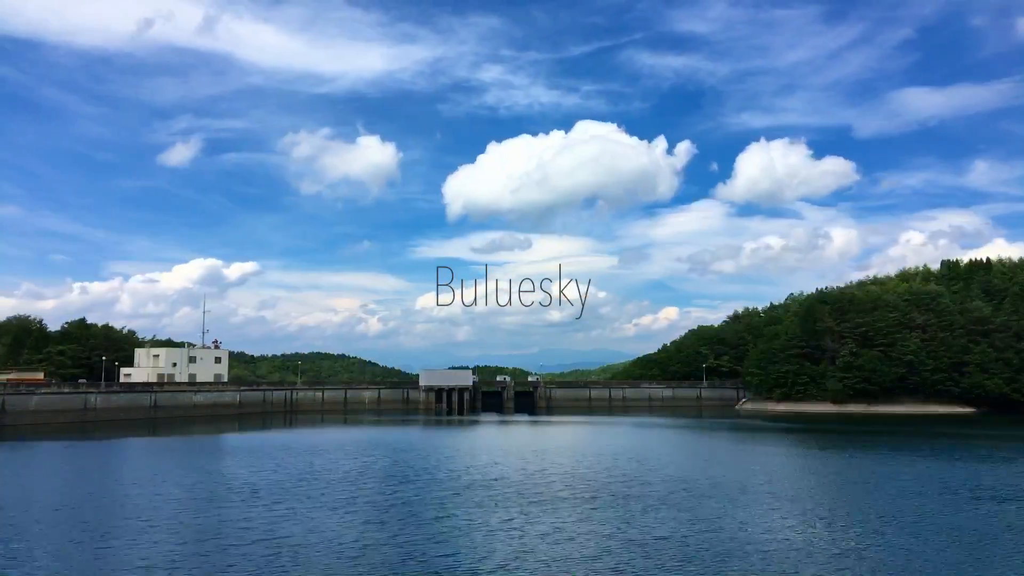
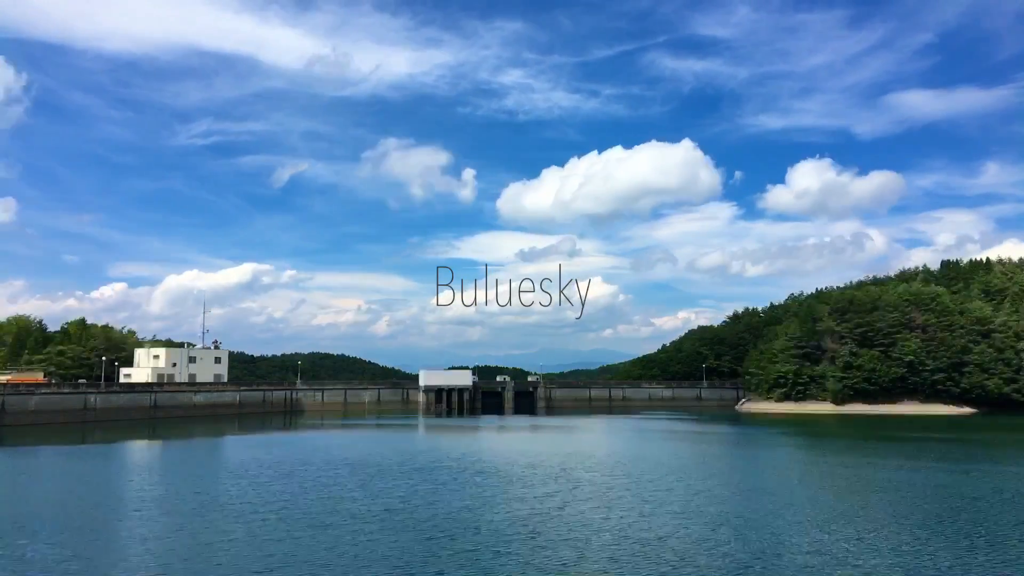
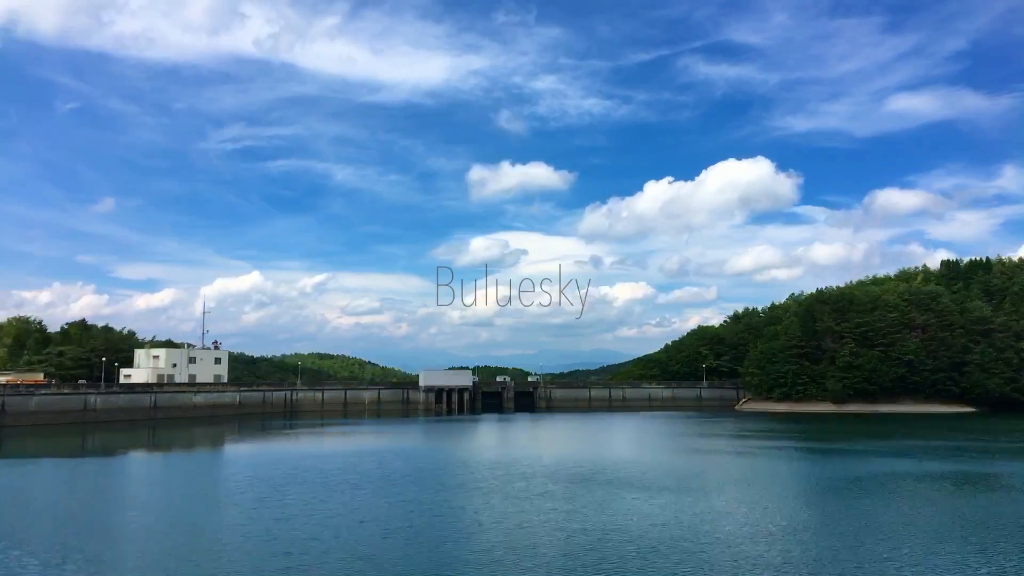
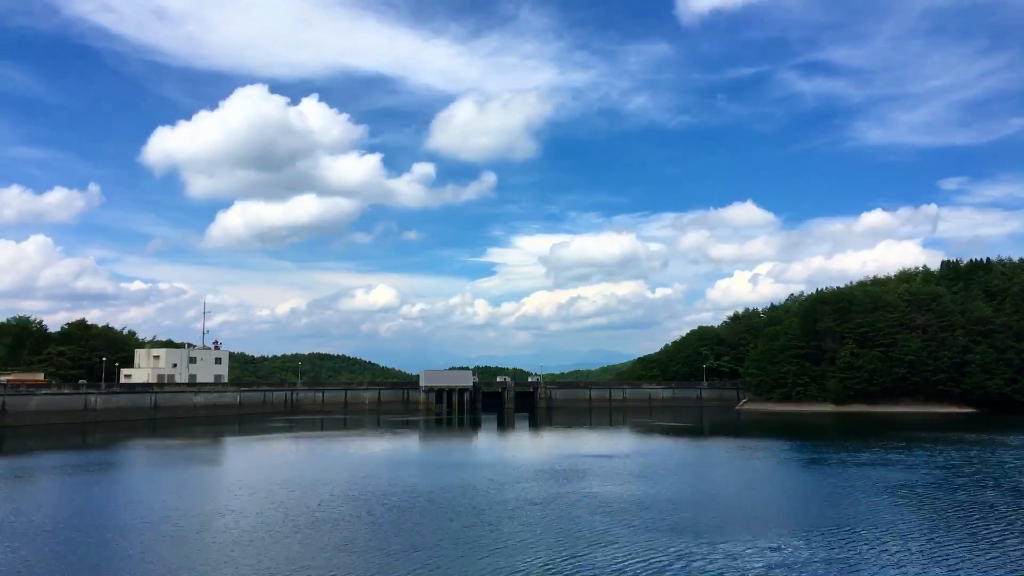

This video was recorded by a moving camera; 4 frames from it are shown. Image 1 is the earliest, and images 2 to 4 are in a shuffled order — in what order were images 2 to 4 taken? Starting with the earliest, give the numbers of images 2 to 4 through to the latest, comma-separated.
2, 3, 4
